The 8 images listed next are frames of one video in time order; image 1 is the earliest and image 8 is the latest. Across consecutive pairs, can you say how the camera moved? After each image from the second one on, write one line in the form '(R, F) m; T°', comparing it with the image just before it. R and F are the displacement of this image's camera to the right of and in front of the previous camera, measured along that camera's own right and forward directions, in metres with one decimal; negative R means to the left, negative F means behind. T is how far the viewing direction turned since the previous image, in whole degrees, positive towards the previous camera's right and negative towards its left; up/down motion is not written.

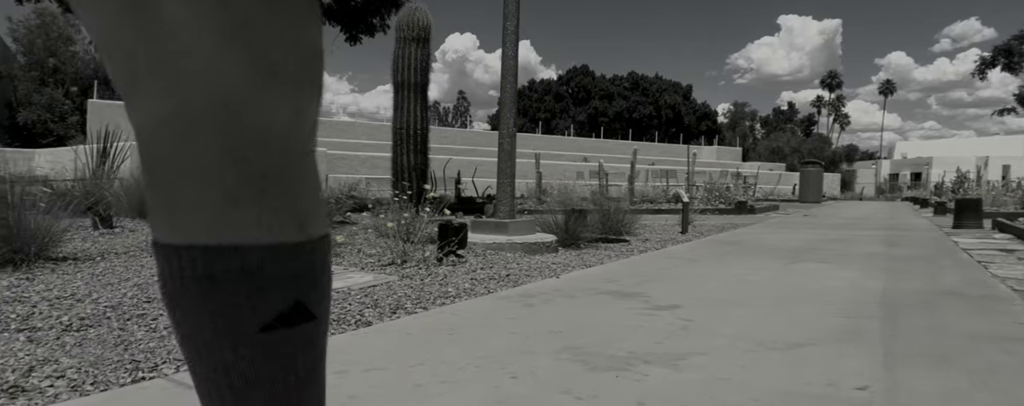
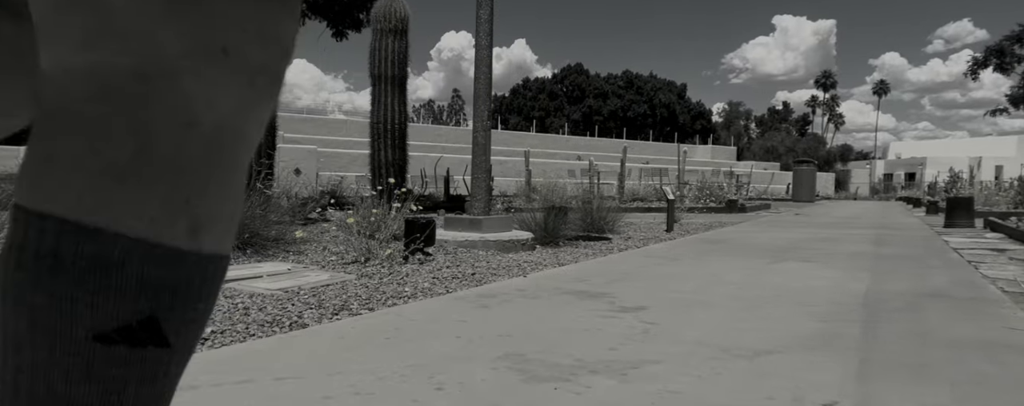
(+0.3, +0.3) m; 0°
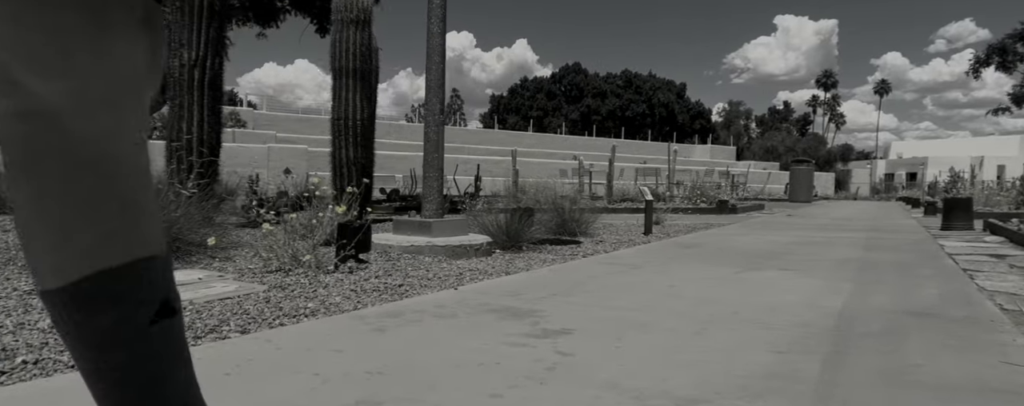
(+0.6, +0.7) m; 0°
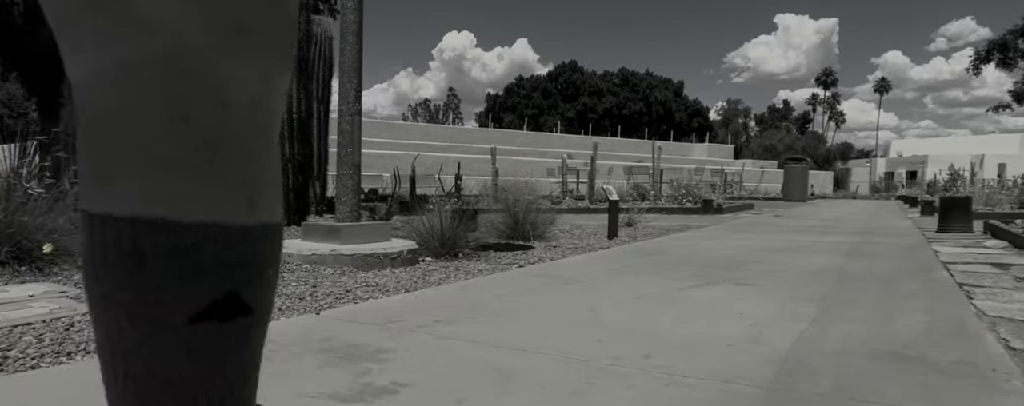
(+0.8, +1.0) m; 0°
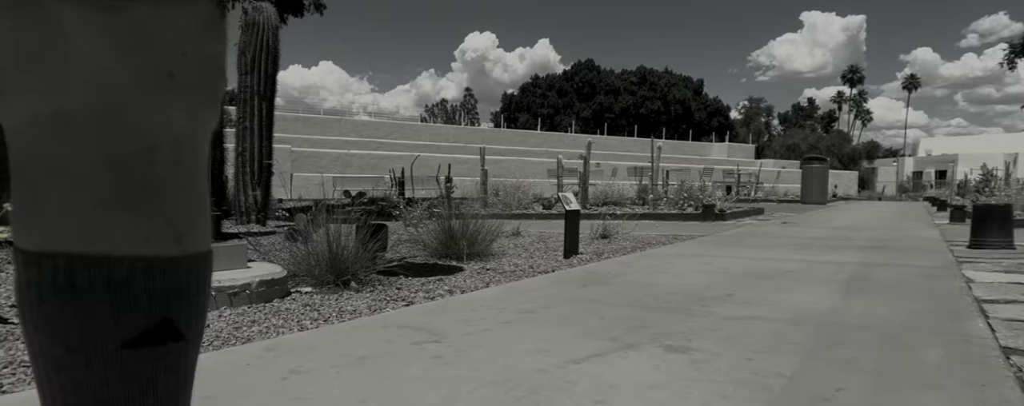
(+1.1, +1.6) m; -2°
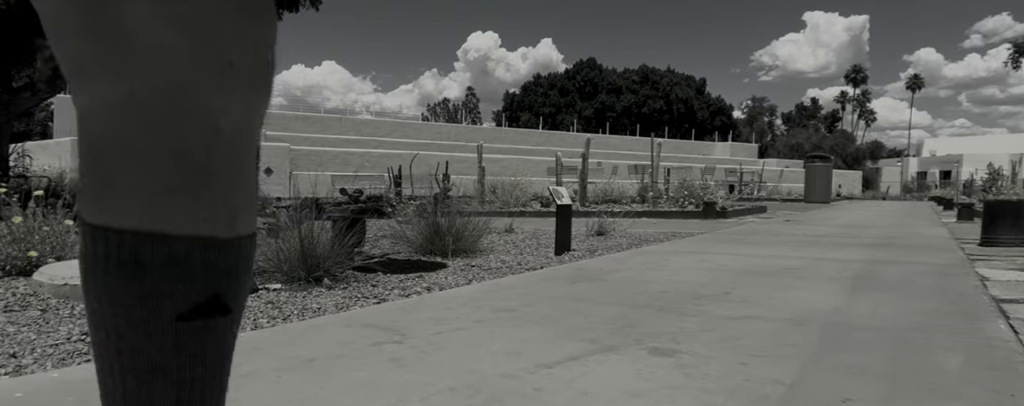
(+0.2, +0.4) m; 0°
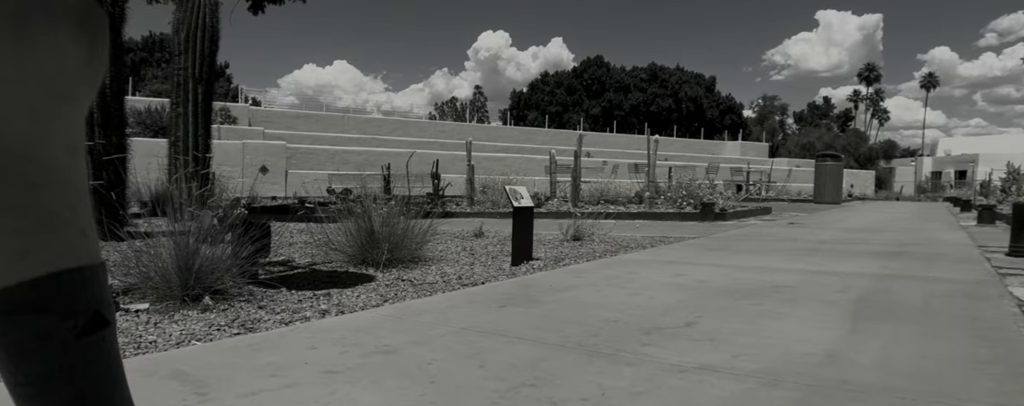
(+0.7, +1.1) m; -1°
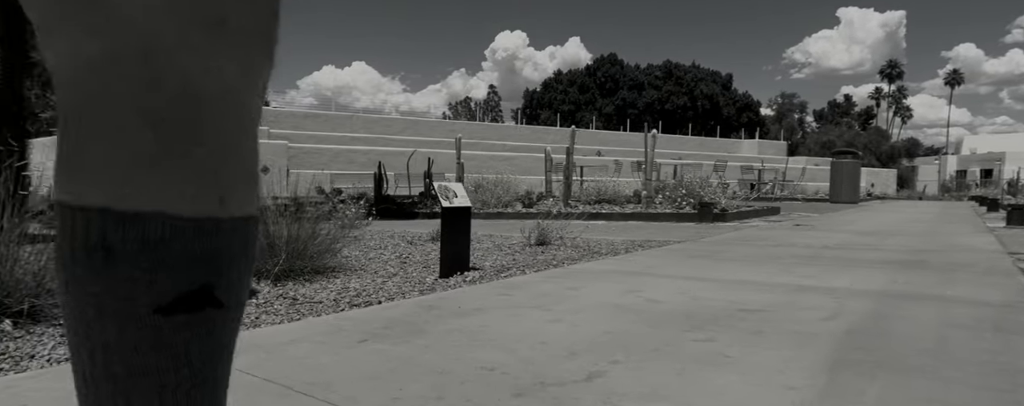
(+0.8, +1.1) m; -2°
